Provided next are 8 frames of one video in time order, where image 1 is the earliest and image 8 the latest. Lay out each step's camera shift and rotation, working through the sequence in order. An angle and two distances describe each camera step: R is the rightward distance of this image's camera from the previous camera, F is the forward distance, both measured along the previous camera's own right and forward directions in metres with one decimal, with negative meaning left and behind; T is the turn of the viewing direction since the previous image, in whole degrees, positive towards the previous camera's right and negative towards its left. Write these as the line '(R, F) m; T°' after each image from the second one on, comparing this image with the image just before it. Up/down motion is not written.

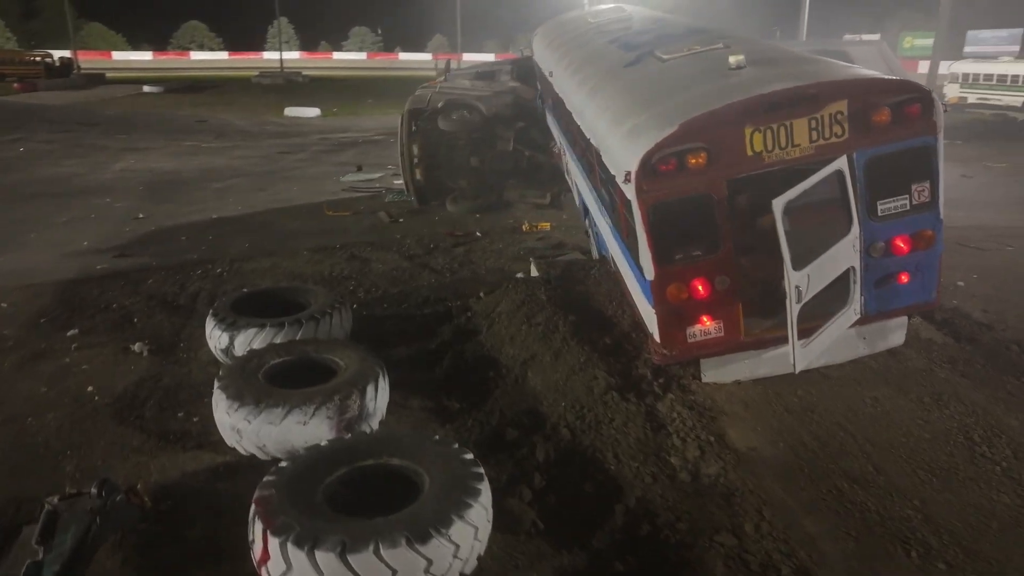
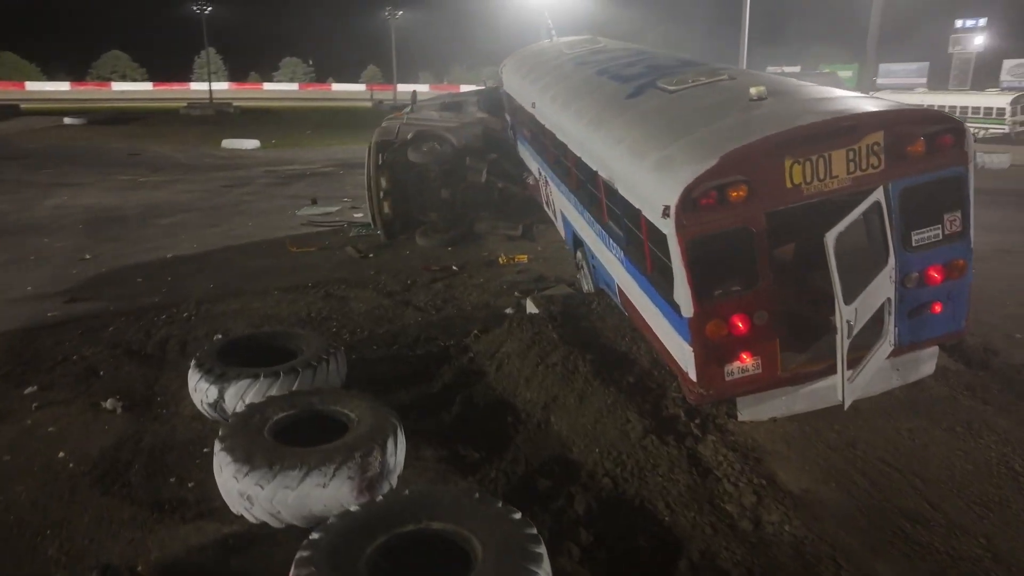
(-0.6, +0.3) m; +5°
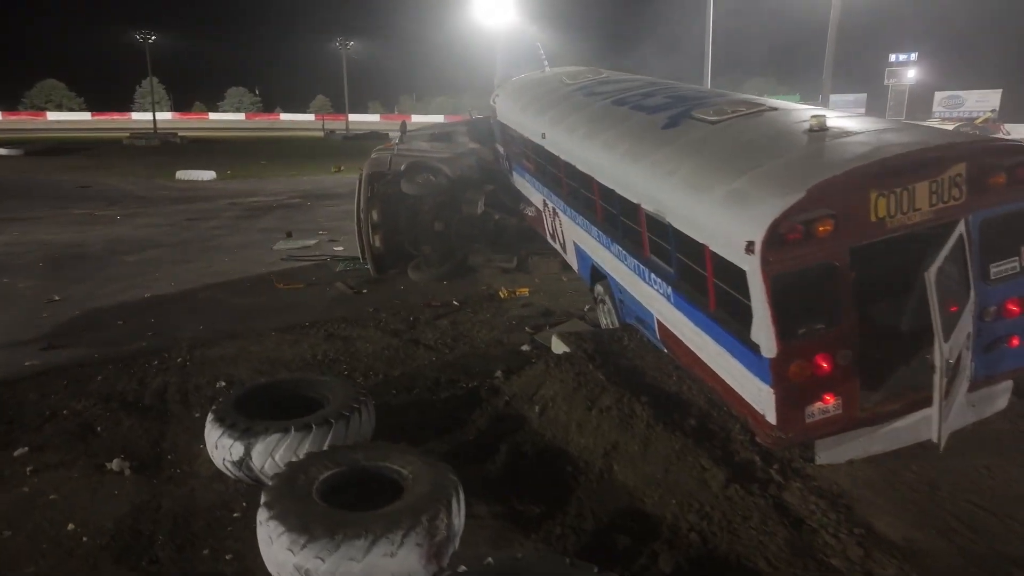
(-0.8, +0.3) m; +4°
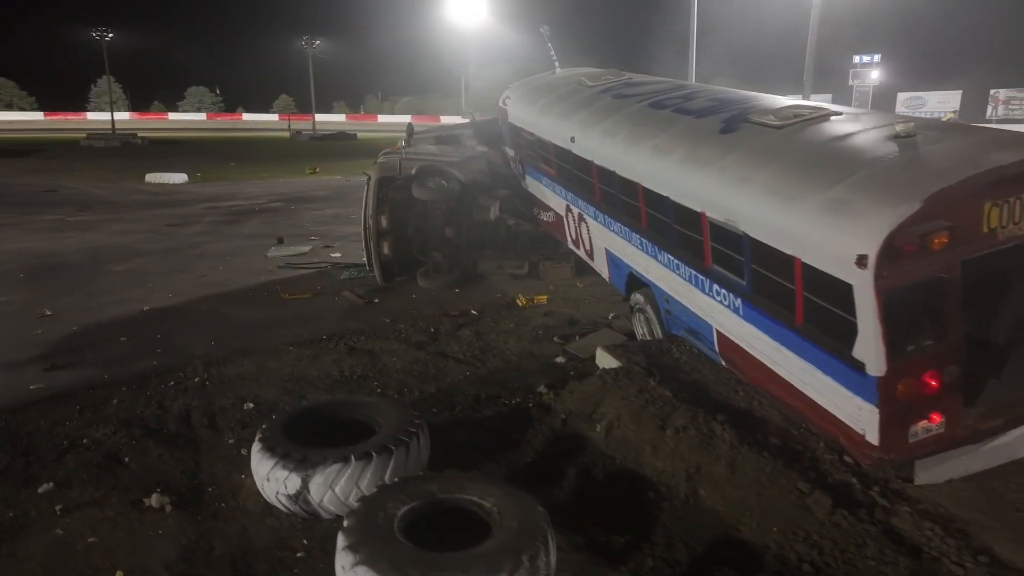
(-0.8, +0.3) m; +3°
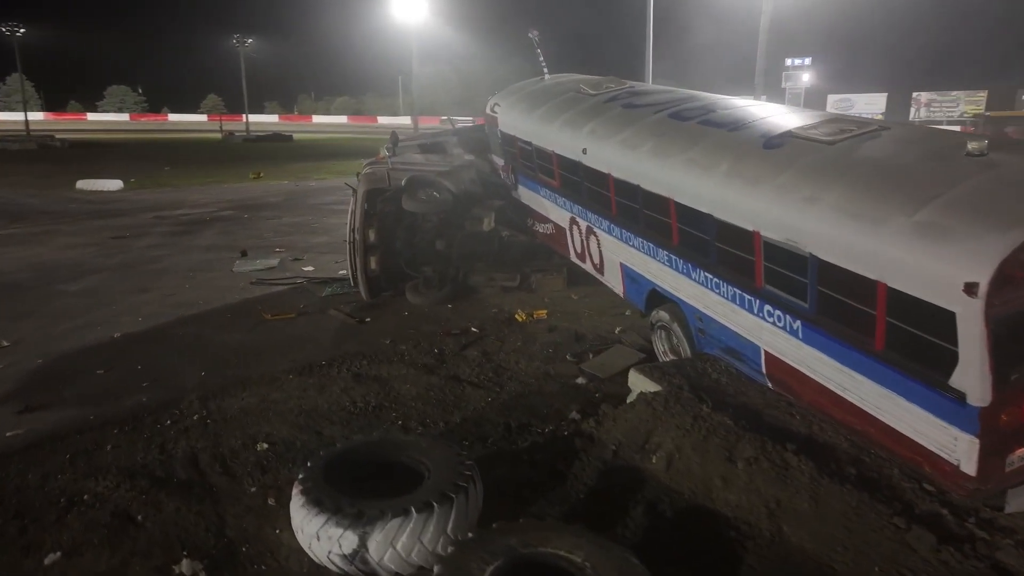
(-0.9, +0.4) m; +5°
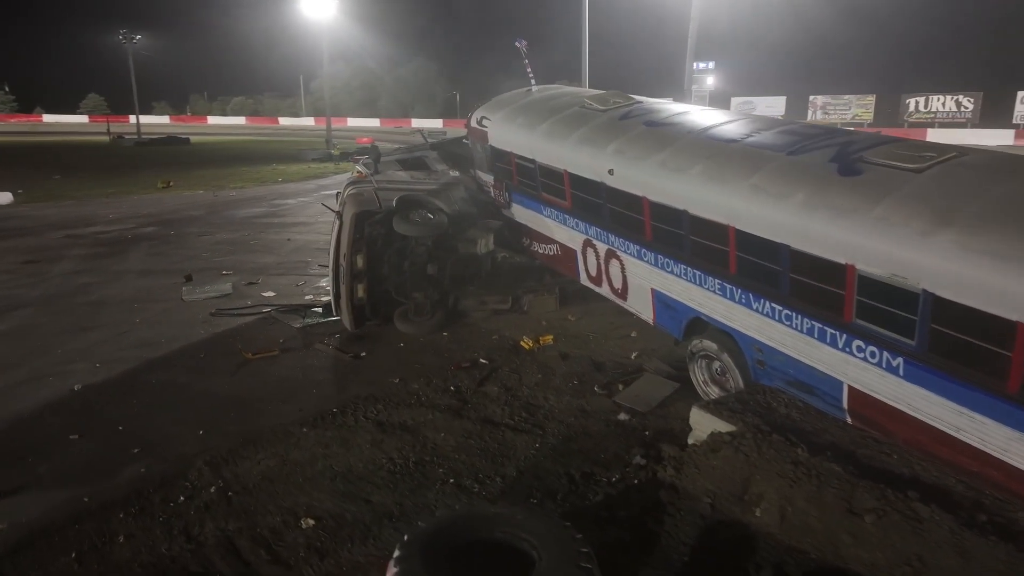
(-1.3, +0.7) m; +8°
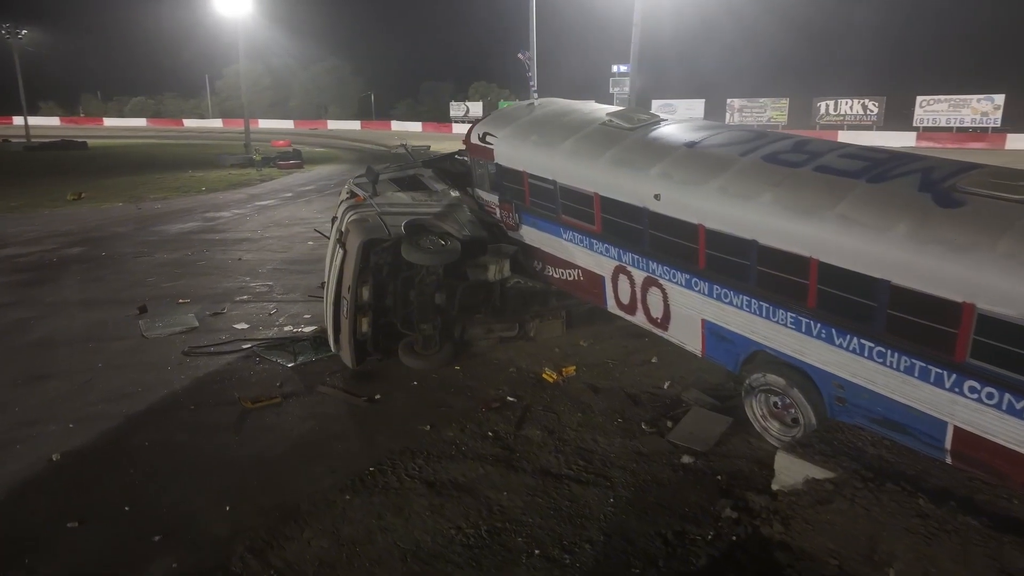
(-1.3, +0.7) m; +7°
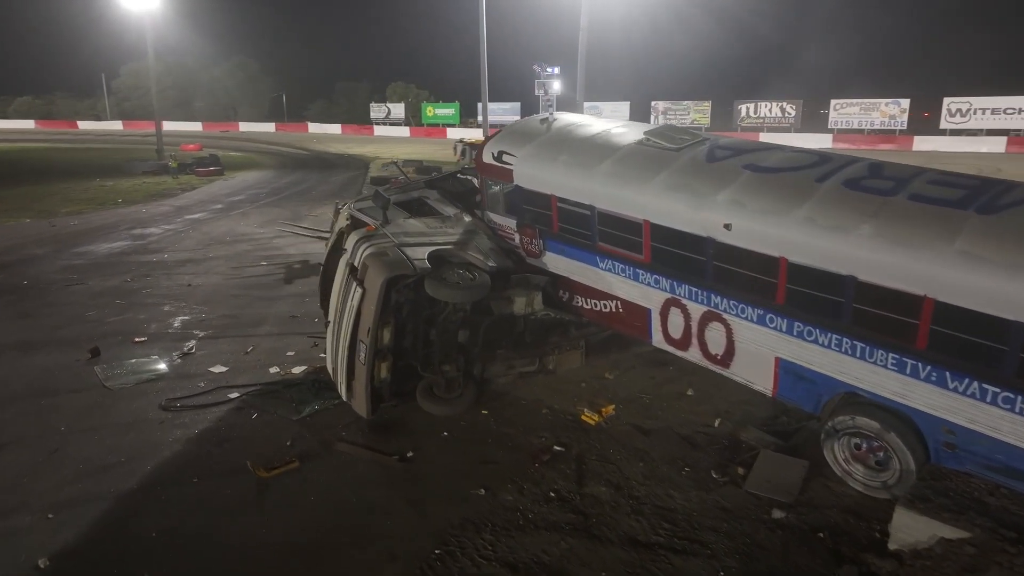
(-1.3, +0.9) m; +7°
